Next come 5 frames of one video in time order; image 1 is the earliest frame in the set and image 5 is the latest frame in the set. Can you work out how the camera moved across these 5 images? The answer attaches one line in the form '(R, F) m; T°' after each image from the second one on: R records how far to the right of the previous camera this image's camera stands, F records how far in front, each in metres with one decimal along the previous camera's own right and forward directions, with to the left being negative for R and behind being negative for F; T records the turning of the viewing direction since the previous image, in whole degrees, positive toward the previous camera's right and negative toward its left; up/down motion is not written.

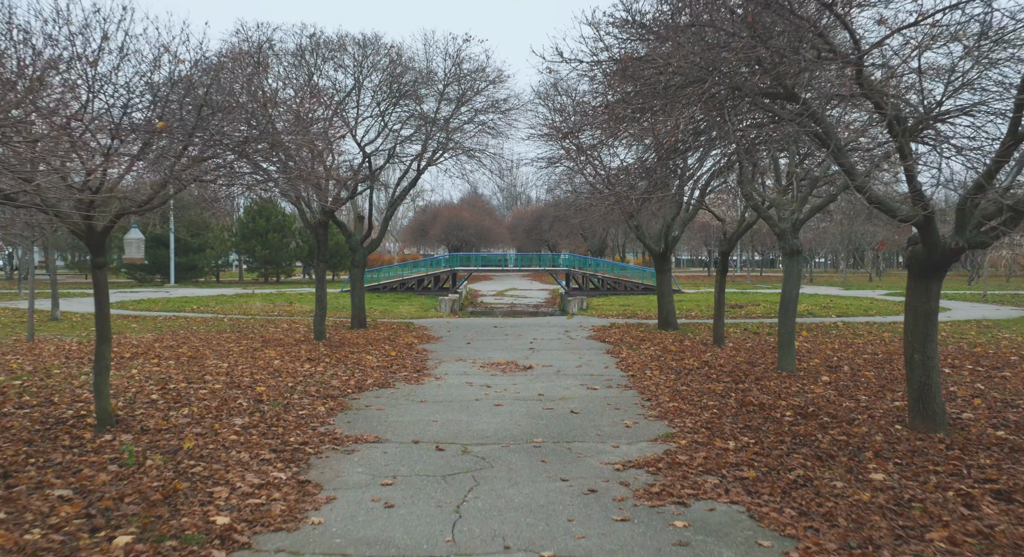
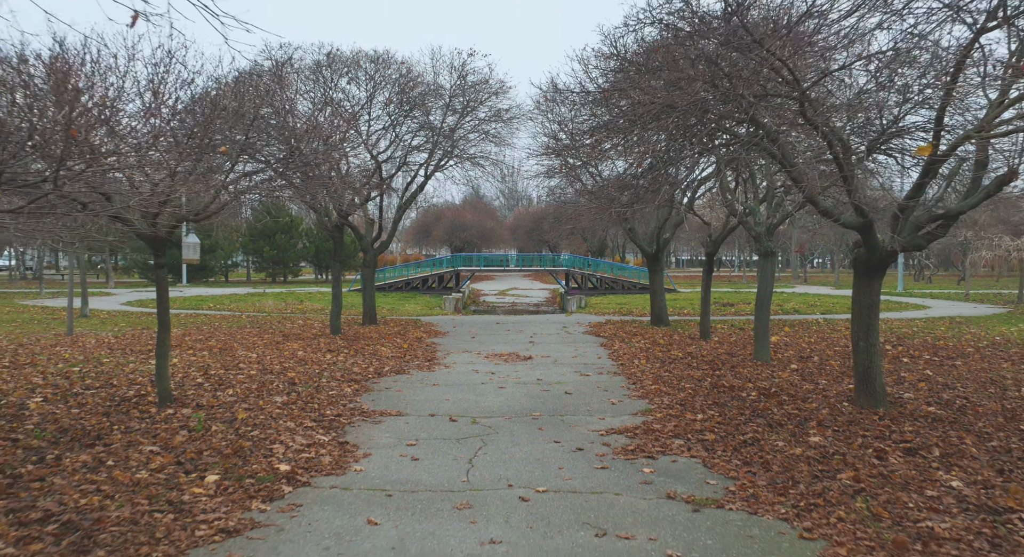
(0.0, -1.2) m; 0°
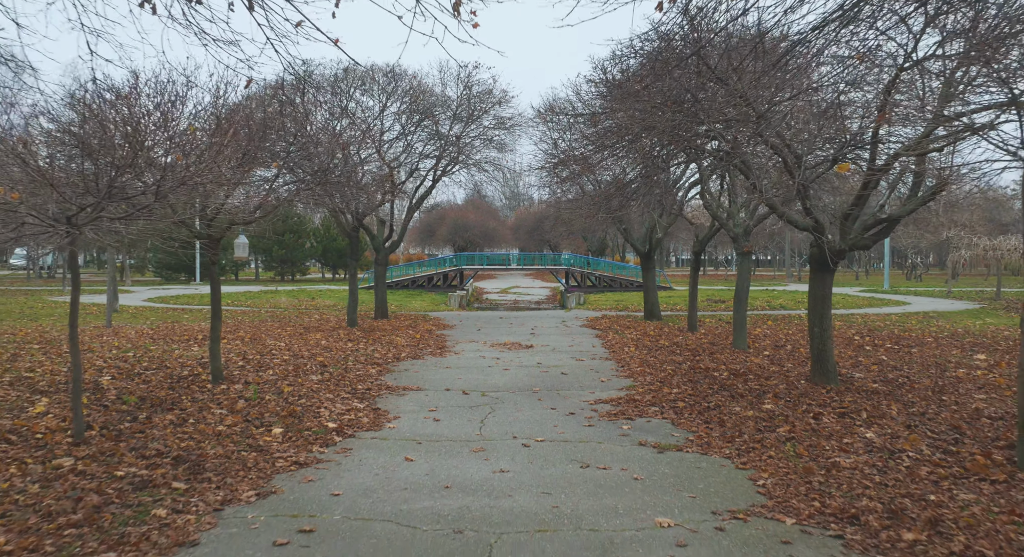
(0.0, -1.4) m; 0°
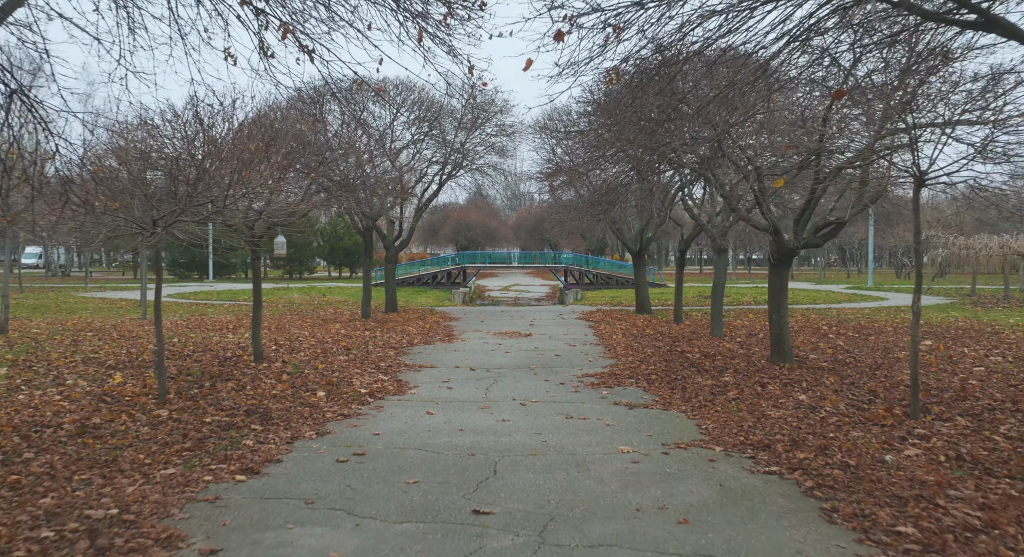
(0.0, -1.5) m; 0°
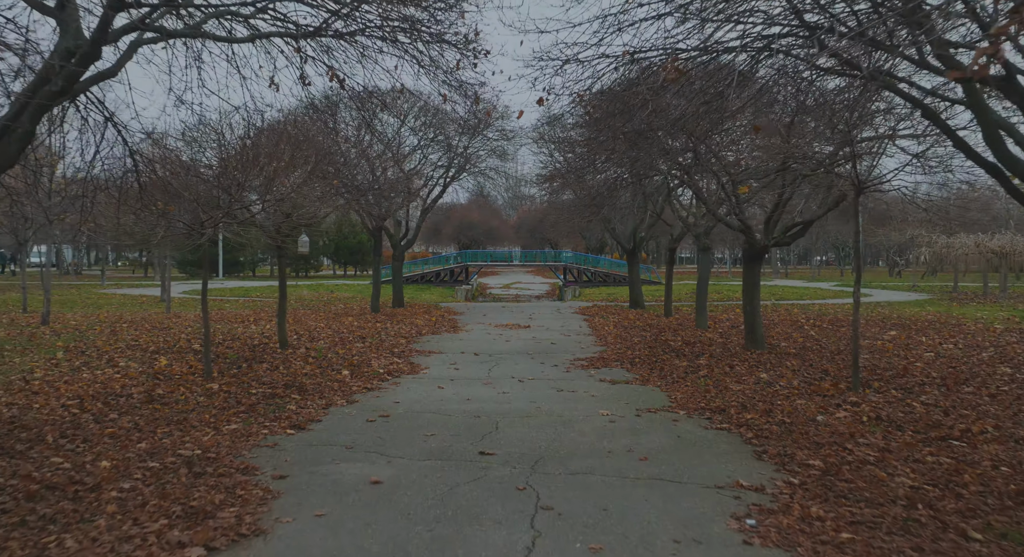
(0.0, -1.2) m; 0°
